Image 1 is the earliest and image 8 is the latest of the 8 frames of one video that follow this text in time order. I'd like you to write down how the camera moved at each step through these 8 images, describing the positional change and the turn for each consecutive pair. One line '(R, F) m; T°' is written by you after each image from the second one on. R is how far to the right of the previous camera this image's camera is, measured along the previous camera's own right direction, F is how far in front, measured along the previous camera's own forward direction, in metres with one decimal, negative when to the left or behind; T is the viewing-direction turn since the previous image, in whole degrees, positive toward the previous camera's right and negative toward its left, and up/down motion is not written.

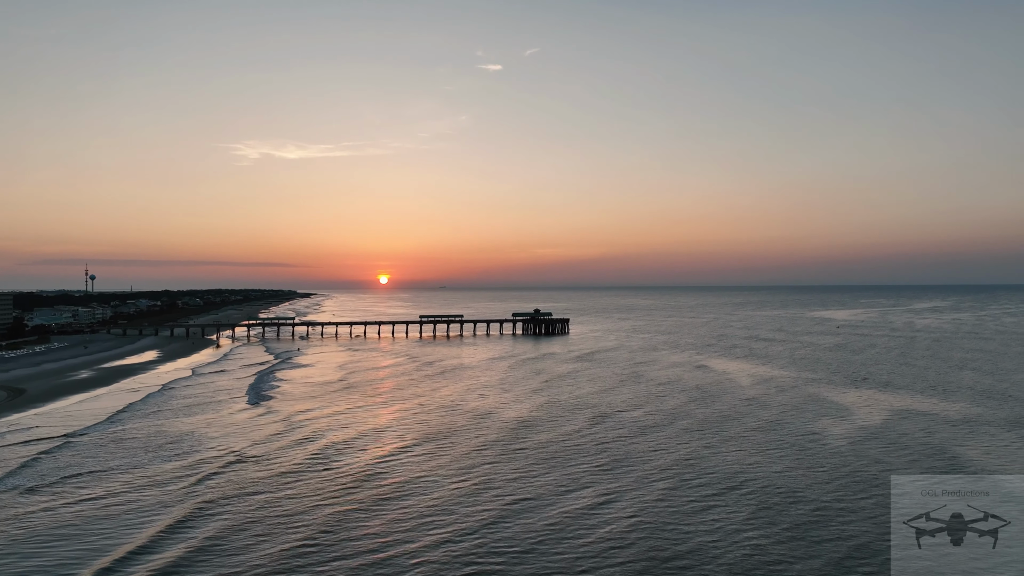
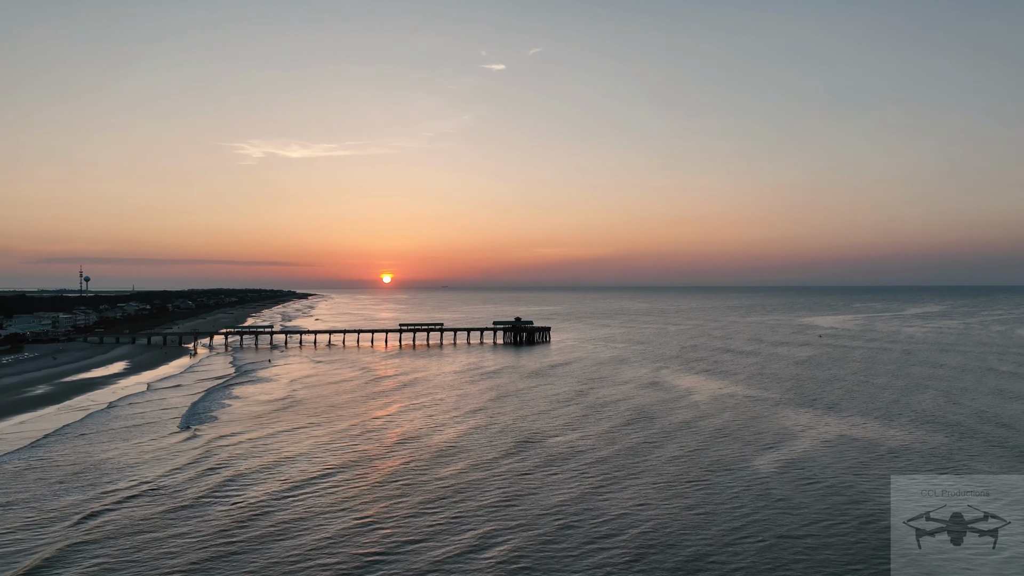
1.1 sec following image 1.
(+2.7, 0.0) m; 0°
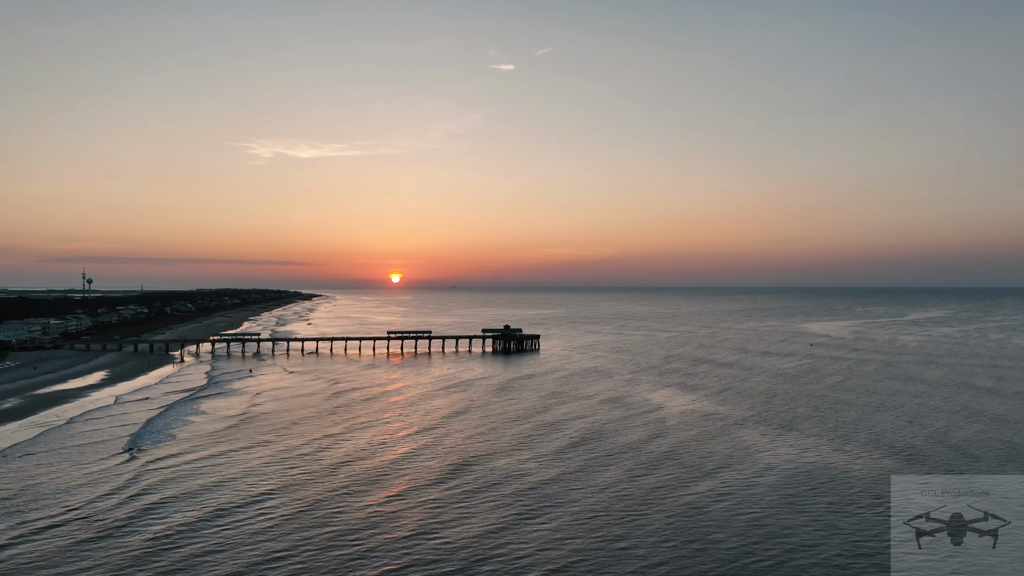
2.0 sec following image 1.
(+2.5, 0.0) m; -1°
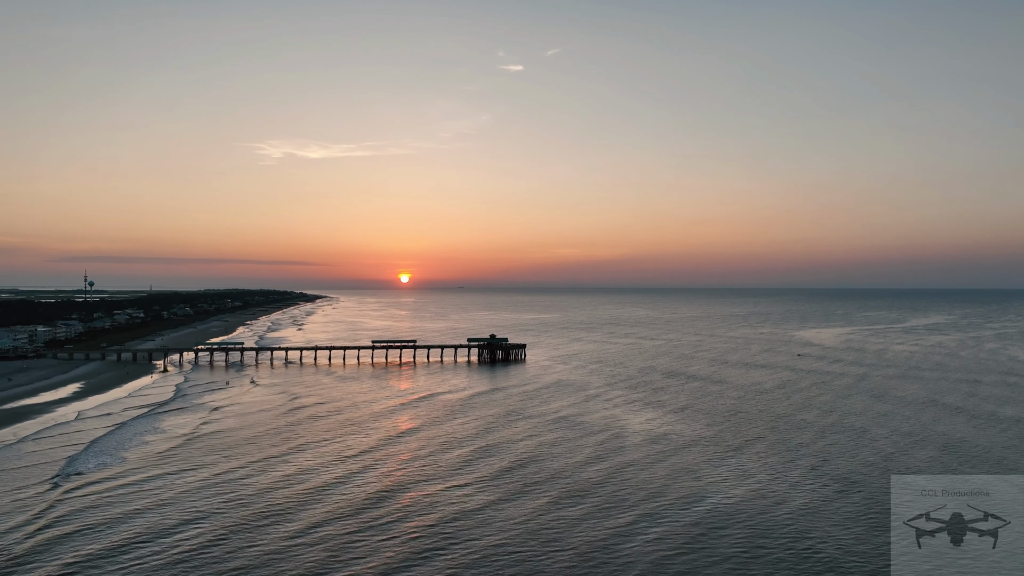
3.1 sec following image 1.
(+2.9, 0.0) m; -1°
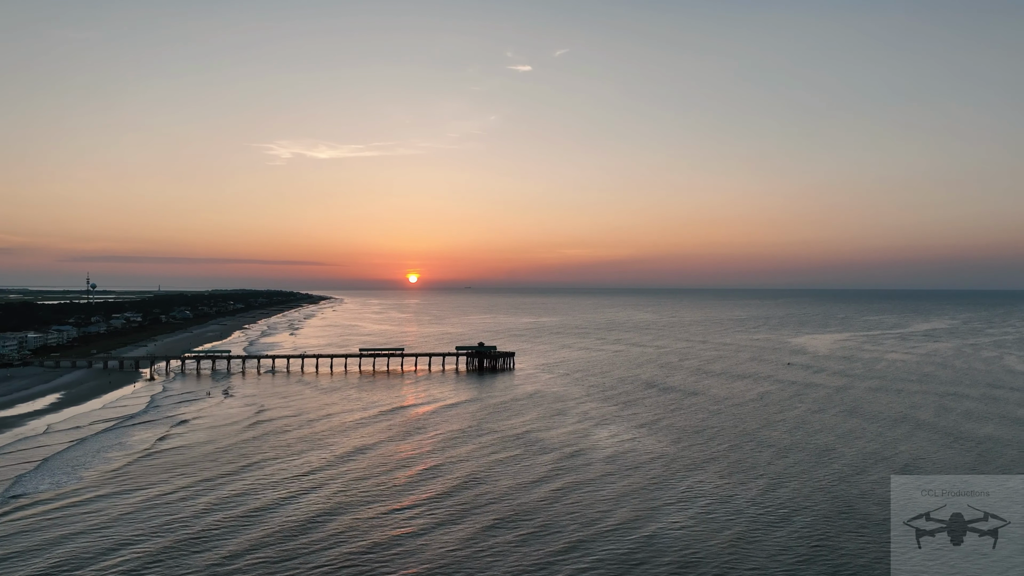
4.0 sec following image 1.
(+2.3, +0.1) m; -1°
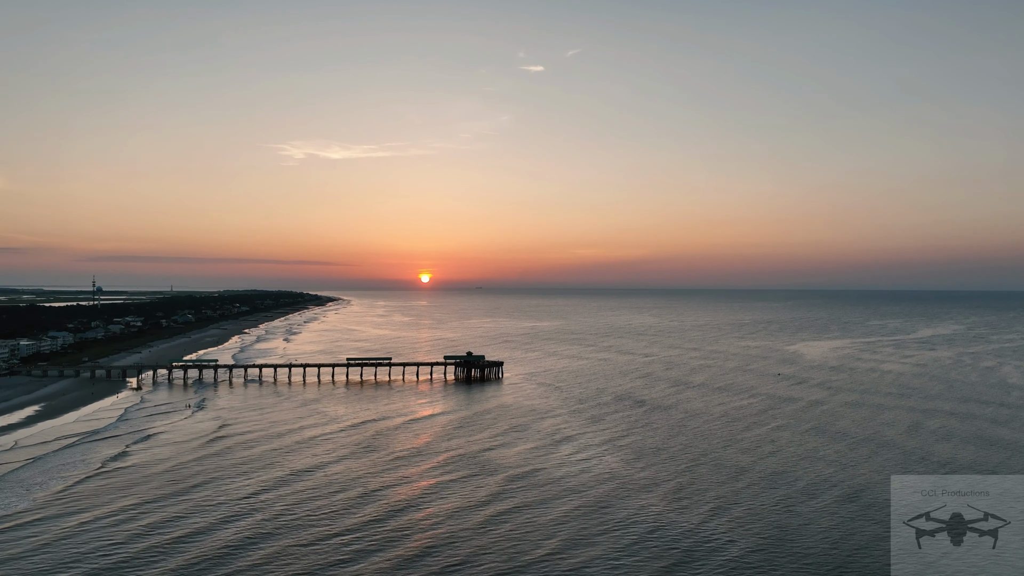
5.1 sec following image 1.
(+2.8, +0.2) m; -1°
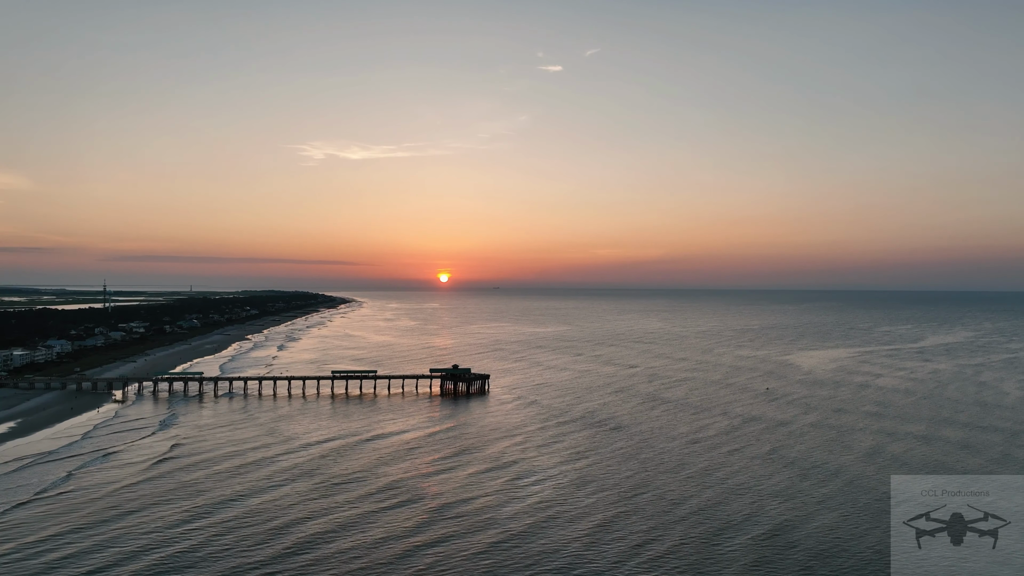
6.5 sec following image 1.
(+4.0, +0.1) m; -1°
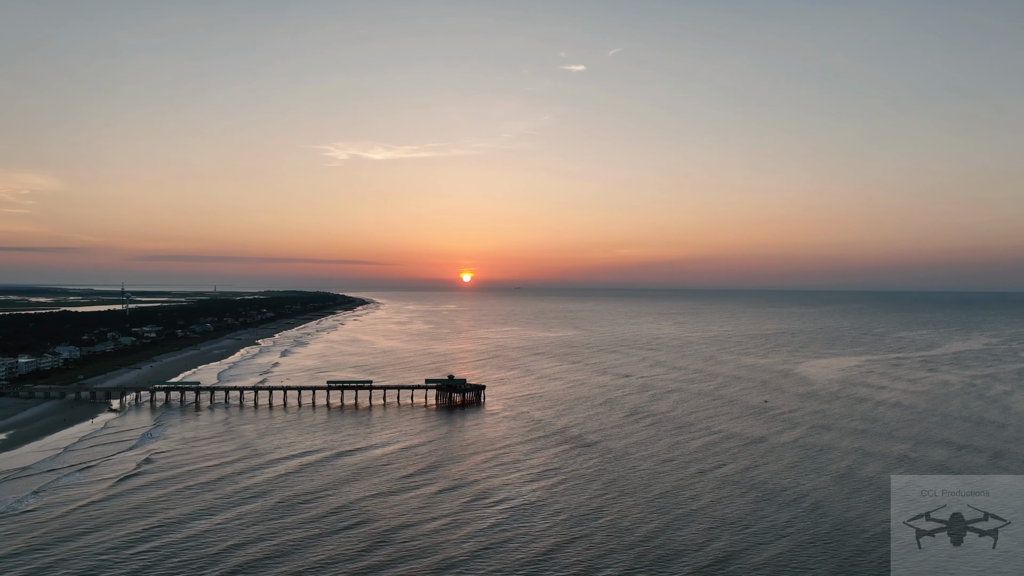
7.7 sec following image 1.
(+3.5, -0.1) m; -2°
